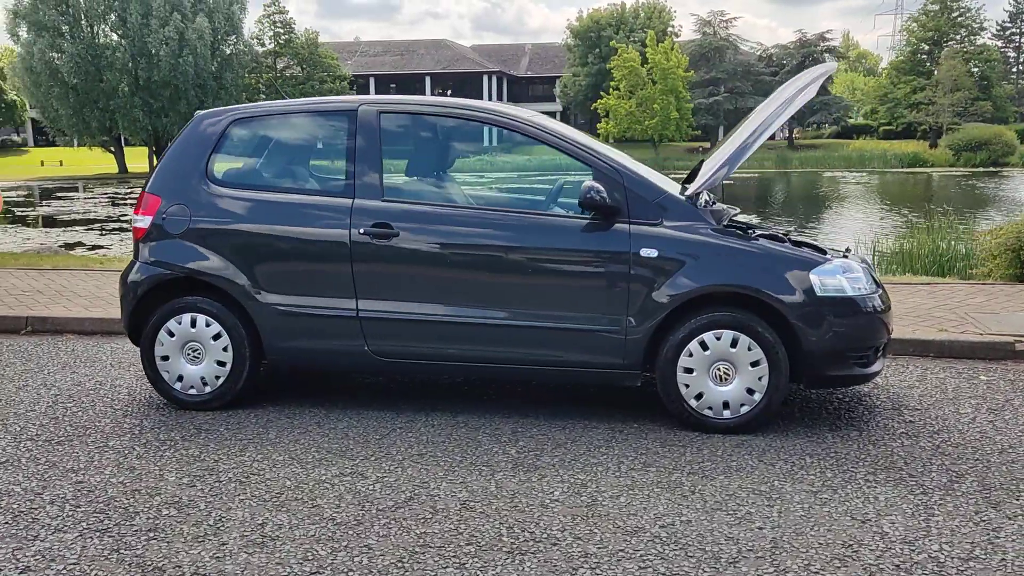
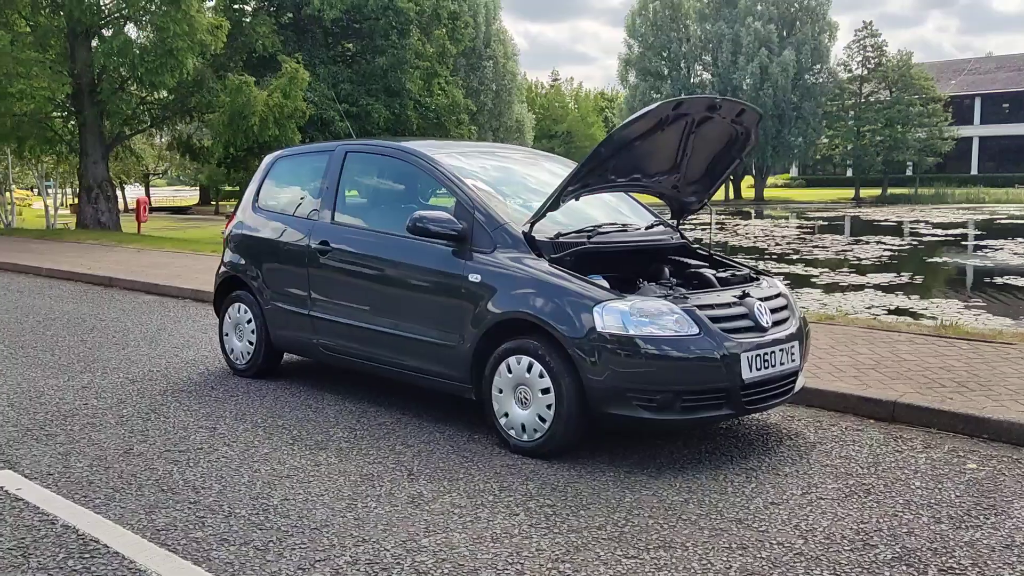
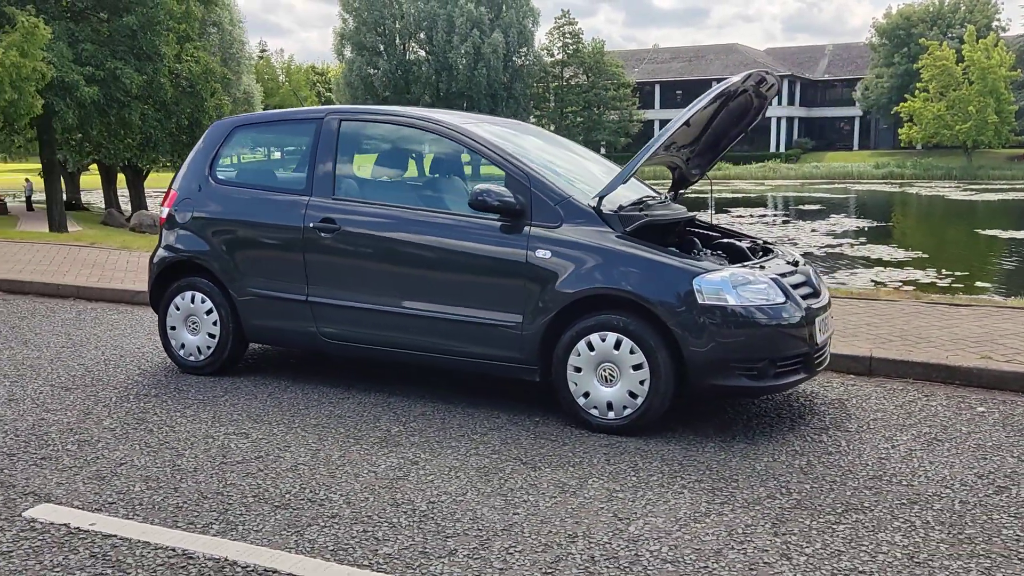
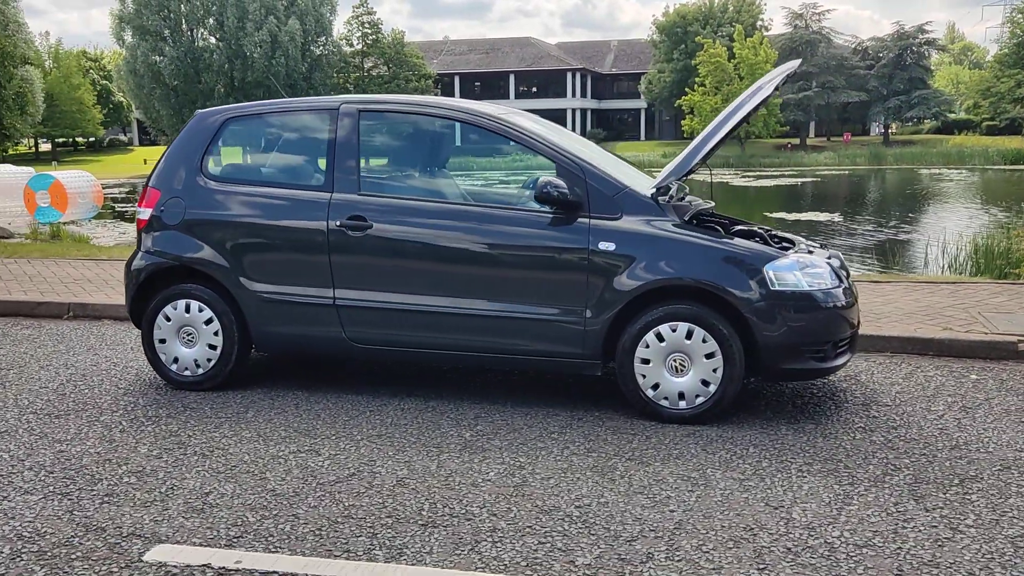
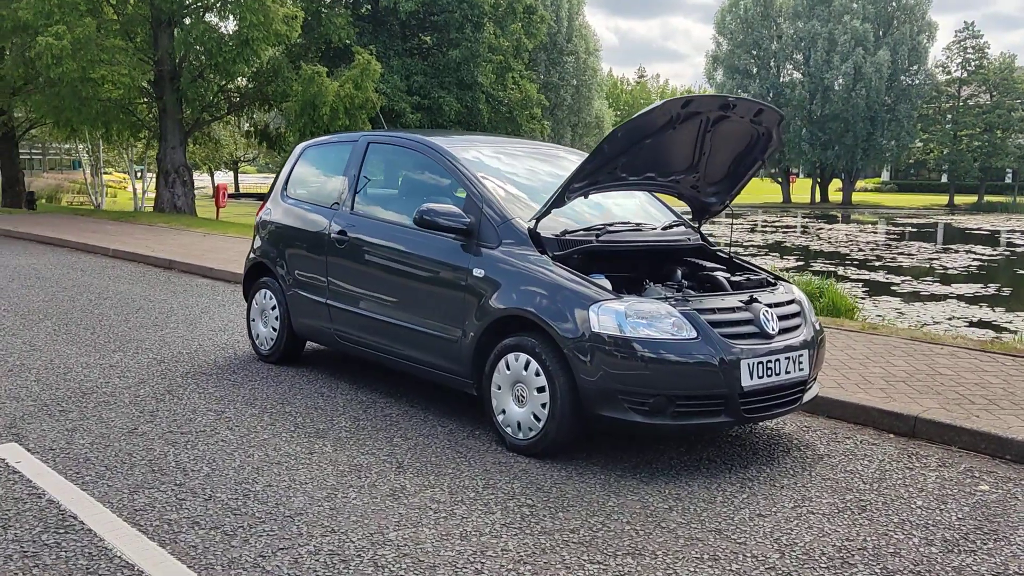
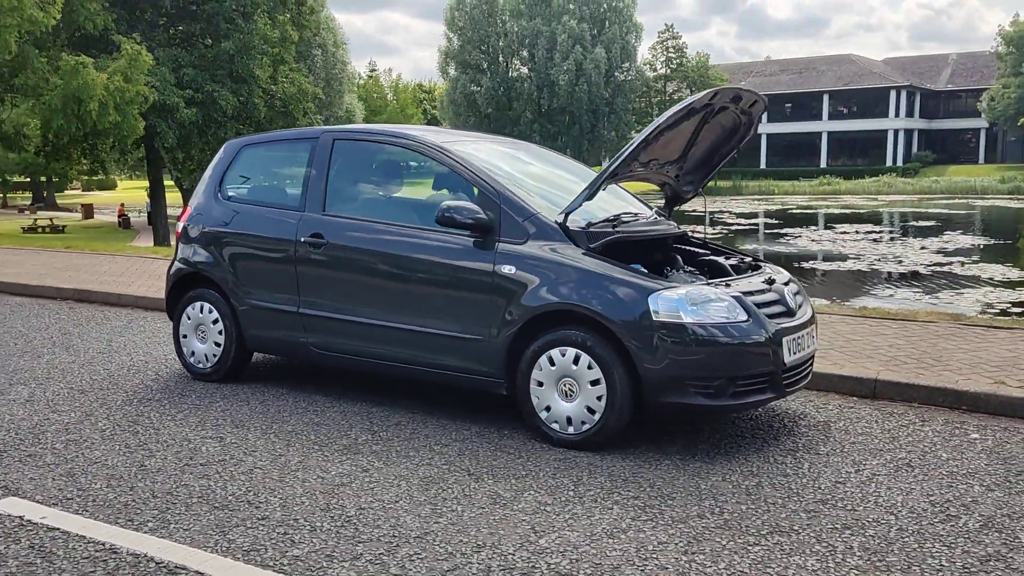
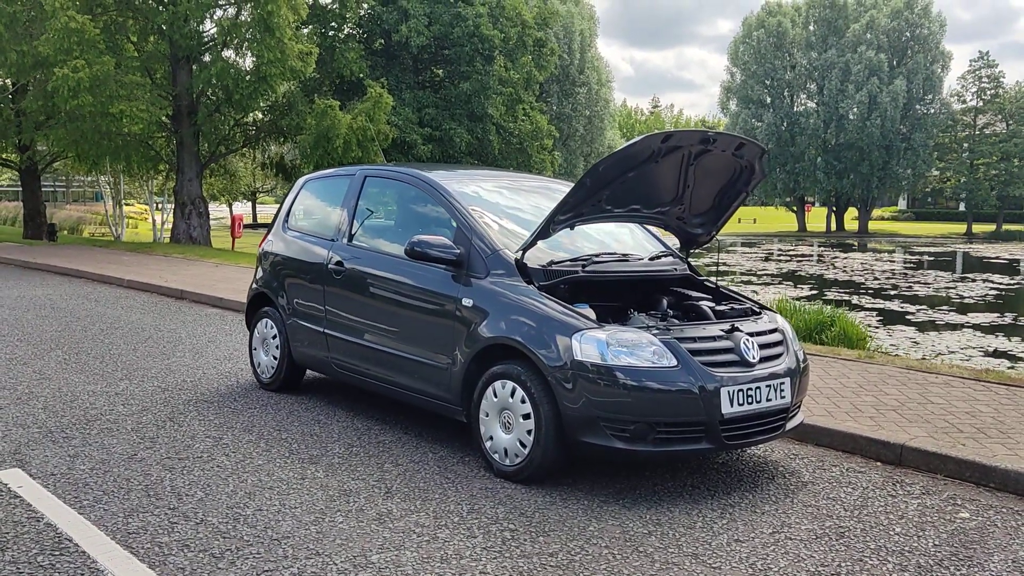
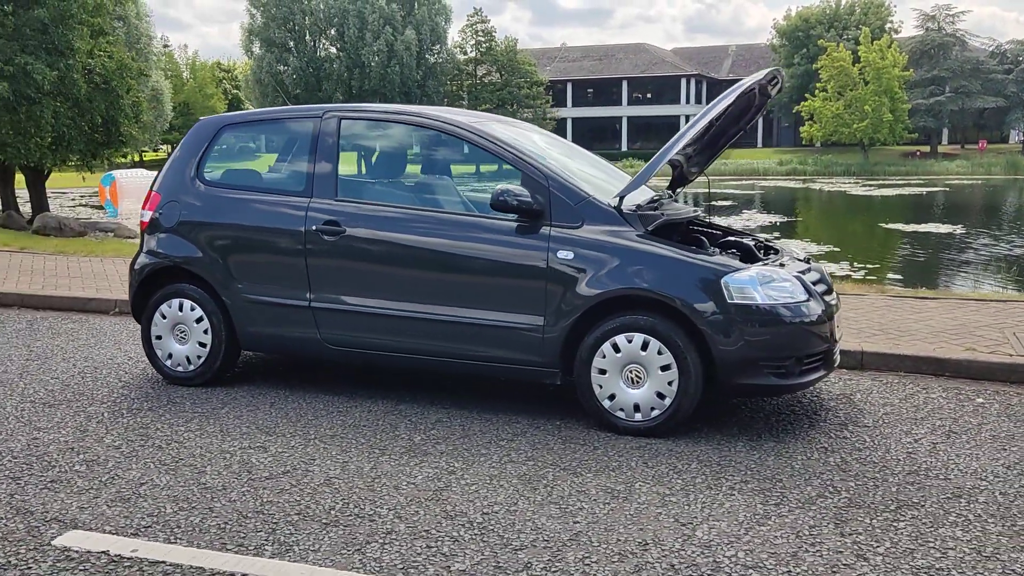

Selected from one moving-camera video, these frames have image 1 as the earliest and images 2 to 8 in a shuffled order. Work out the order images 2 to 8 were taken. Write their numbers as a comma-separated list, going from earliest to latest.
4, 8, 3, 6, 2, 5, 7
